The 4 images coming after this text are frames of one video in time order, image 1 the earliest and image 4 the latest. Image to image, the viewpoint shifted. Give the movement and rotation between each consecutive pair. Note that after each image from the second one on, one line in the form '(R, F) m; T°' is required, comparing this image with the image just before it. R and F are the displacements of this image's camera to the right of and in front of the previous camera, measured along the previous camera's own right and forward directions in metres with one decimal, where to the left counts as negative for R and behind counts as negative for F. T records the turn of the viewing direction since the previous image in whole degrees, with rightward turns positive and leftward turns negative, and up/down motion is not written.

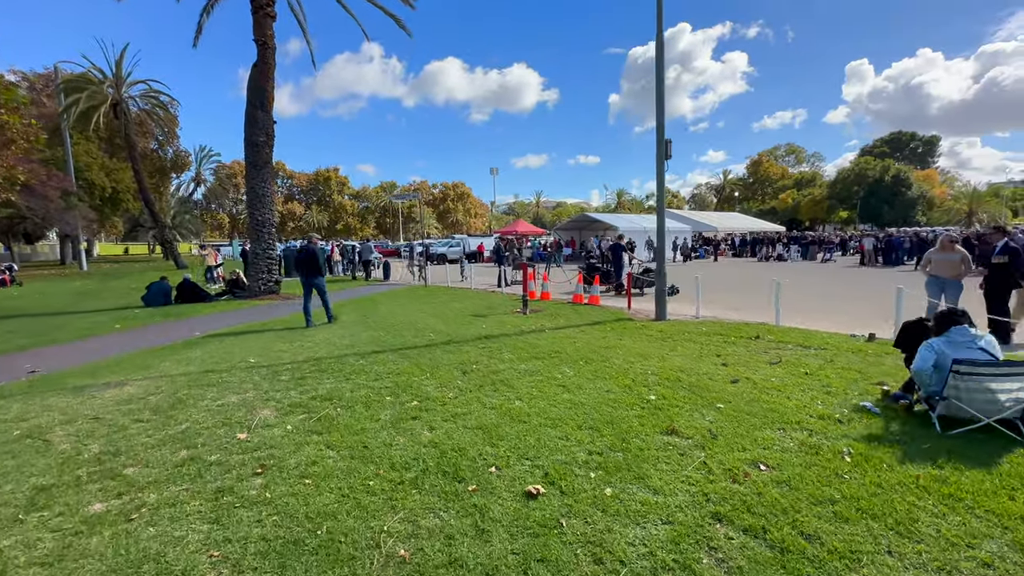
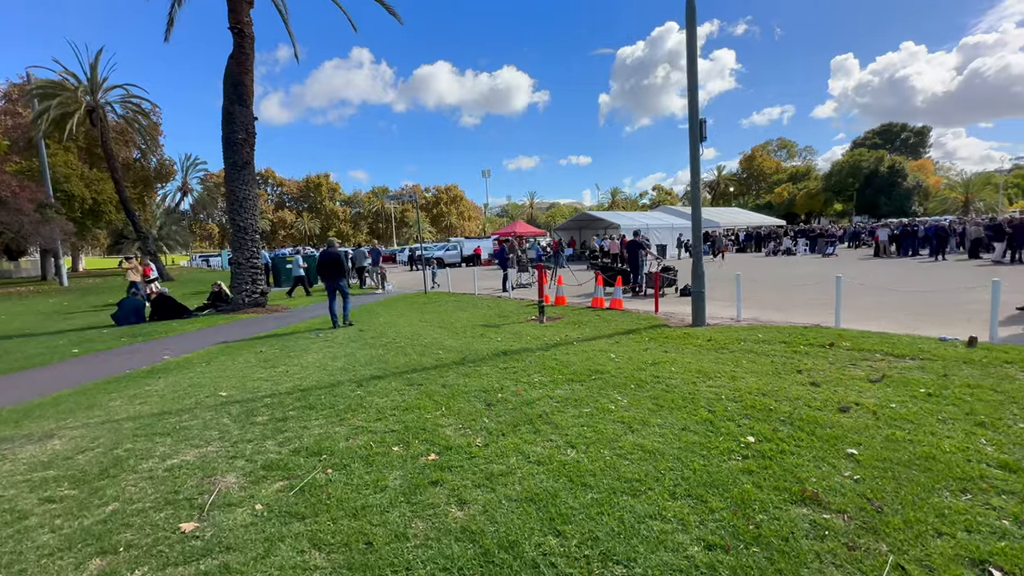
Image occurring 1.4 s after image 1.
(-0.5, +1.3) m; +1°
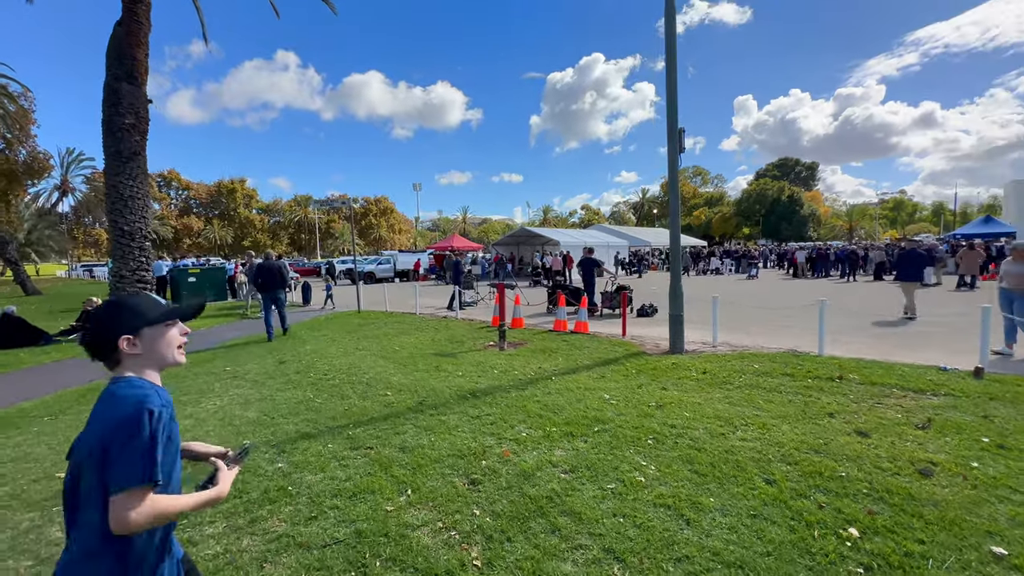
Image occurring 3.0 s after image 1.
(-0.5, +1.4) m; +9°
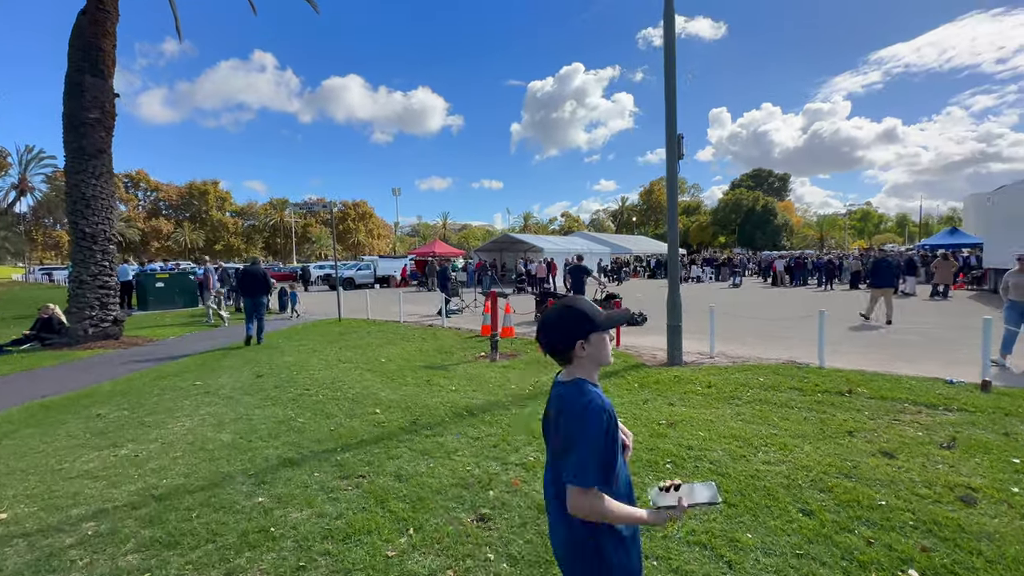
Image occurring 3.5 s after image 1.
(-0.3, +0.4) m; +3°
